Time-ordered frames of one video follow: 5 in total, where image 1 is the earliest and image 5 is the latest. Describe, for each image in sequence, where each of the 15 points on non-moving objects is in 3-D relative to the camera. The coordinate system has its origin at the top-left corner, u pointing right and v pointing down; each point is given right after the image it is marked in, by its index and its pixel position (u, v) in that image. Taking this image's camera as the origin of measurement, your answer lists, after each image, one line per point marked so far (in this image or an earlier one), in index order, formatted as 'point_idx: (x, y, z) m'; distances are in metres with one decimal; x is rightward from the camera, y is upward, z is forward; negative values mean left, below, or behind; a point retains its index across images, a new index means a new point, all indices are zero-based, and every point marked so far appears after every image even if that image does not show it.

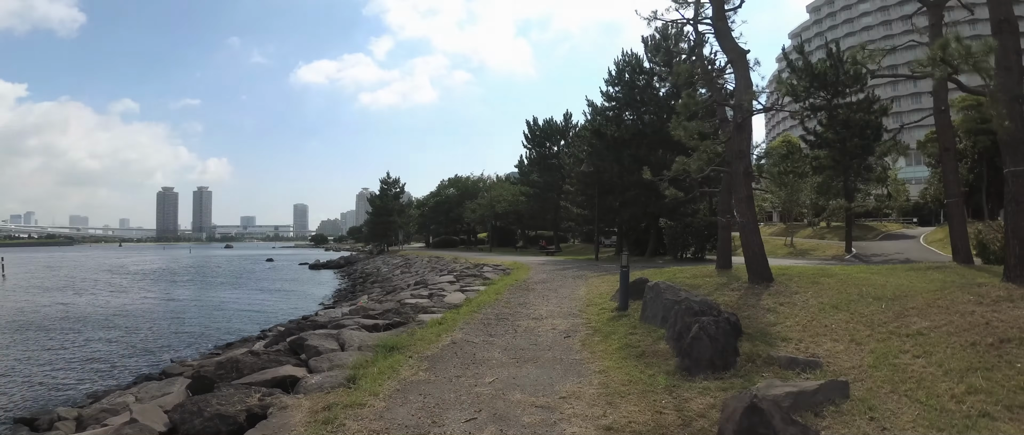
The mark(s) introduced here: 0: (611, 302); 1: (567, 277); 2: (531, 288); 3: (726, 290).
0: (+1.7, -1.4, +9.7) m
1: (+1.5, -1.6, +15.1) m
2: (+0.4, -1.6, +12.6) m
3: (+3.6, -1.2, +9.6) m
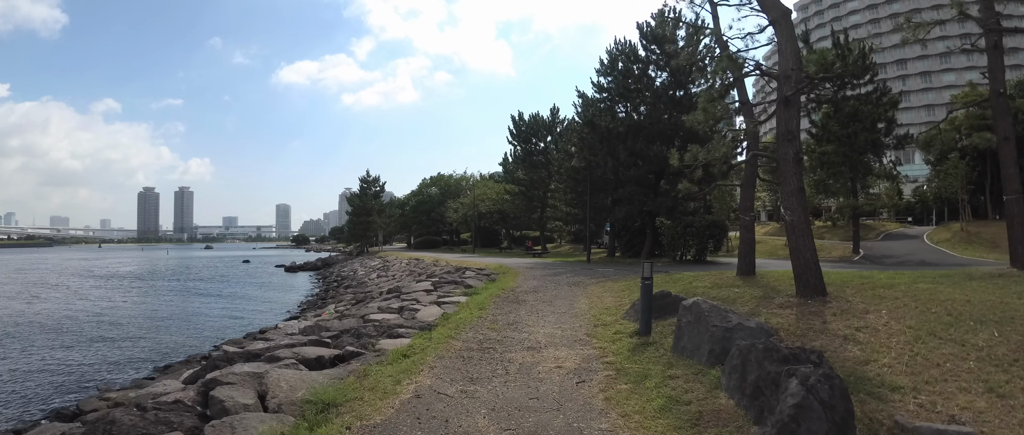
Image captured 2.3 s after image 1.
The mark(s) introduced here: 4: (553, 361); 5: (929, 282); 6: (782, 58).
0: (+1.5, -1.4, +7.6) m
1: (+1.2, -1.6, +13.0) m
2: (+0.2, -1.5, +10.5) m
3: (+3.4, -1.2, +7.6) m
4: (+0.4, -1.5, +5.9) m
5: (+7.0, -1.1, +9.6) m
6: (+3.9, +2.3, +8.1) m
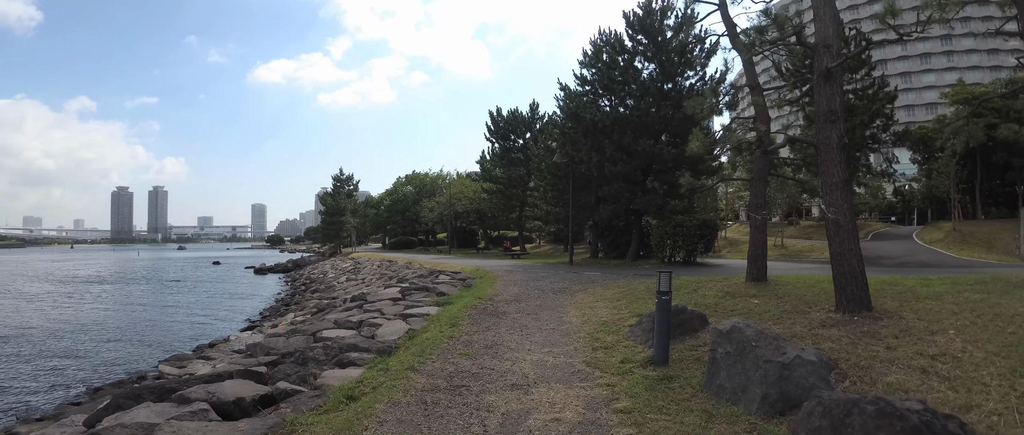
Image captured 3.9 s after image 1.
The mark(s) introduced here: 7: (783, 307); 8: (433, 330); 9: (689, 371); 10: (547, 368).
0: (+1.3, -1.4, +6.2) m
1: (+0.7, -1.5, +11.5) m
2: (-0.2, -1.5, +8.9) m
3: (+3.2, -1.2, +6.1) m
4: (+0.3, -1.5, +4.4) m
5: (+6.7, -1.0, +8.3) m
6: (+3.6, +2.3, +6.7) m
7: (+3.5, -1.1, +7.3) m
8: (-1.1, -1.6, +7.9) m
9: (+1.6, -1.4, +5.1) m
10: (+0.4, -1.5, +5.6) m
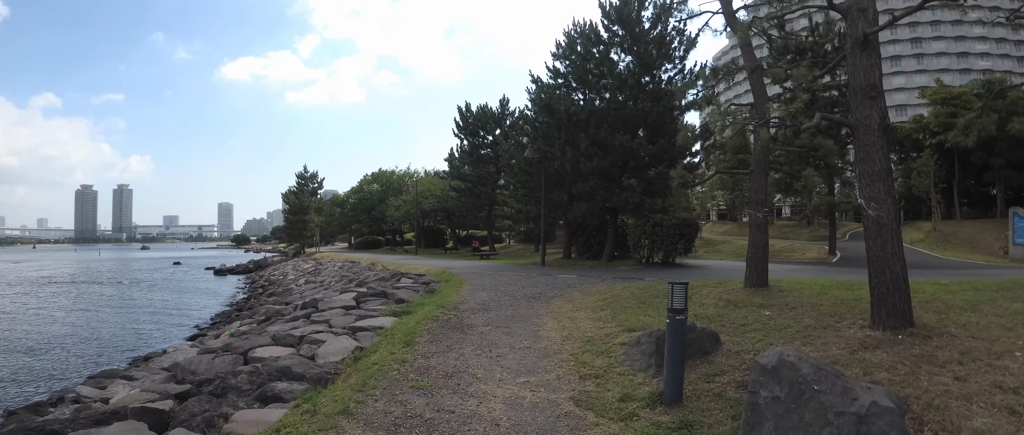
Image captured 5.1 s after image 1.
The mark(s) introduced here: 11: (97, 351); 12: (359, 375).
0: (+1.0, -1.3, +4.9) m
1: (+0.2, -1.5, +10.2) m
2: (-0.6, -1.5, +7.6) m
3: (+2.9, -1.1, +5.0) m
4: (+0.1, -1.4, +3.1) m
5: (+6.3, -1.0, +7.4) m
6: (+3.3, +2.3, +5.6) m
7: (+3.1, -1.1, +6.2) m
8: (-1.5, -1.5, +6.5) m
9: (+1.4, -1.3, +3.9) m
10: (+0.1, -1.4, +4.3) m
11: (-13.1, -4.2, +18.0) m
12: (-1.5, -1.5, +5.5) m
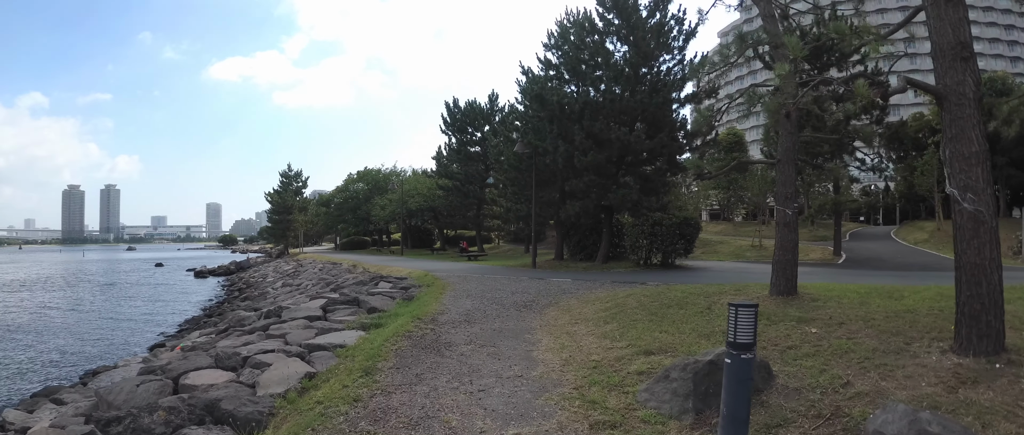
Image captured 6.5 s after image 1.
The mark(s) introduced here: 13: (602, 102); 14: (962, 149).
0: (+0.9, -1.3, +3.6) m
1: (0.0, -1.4, +8.9) m
2: (-0.7, -1.4, +6.3) m
3: (+2.8, -1.1, +3.7) m
4: (0.0, -1.4, +1.8) m
5: (+6.2, -1.0, +6.2) m
6: (+3.2, +2.4, +4.3) m
7: (+3.0, -1.1, +4.9) m
8: (-1.6, -1.5, +5.2) m
9: (+1.3, -1.3, +2.6) m
10: (0.0, -1.4, +3.0) m
11: (-13.5, -4.2, +16.5) m
12: (-1.6, -1.5, +4.1) m
13: (+3.0, +3.8, +18.9) m
14: (+3.2, +0.5, +4.0) m
